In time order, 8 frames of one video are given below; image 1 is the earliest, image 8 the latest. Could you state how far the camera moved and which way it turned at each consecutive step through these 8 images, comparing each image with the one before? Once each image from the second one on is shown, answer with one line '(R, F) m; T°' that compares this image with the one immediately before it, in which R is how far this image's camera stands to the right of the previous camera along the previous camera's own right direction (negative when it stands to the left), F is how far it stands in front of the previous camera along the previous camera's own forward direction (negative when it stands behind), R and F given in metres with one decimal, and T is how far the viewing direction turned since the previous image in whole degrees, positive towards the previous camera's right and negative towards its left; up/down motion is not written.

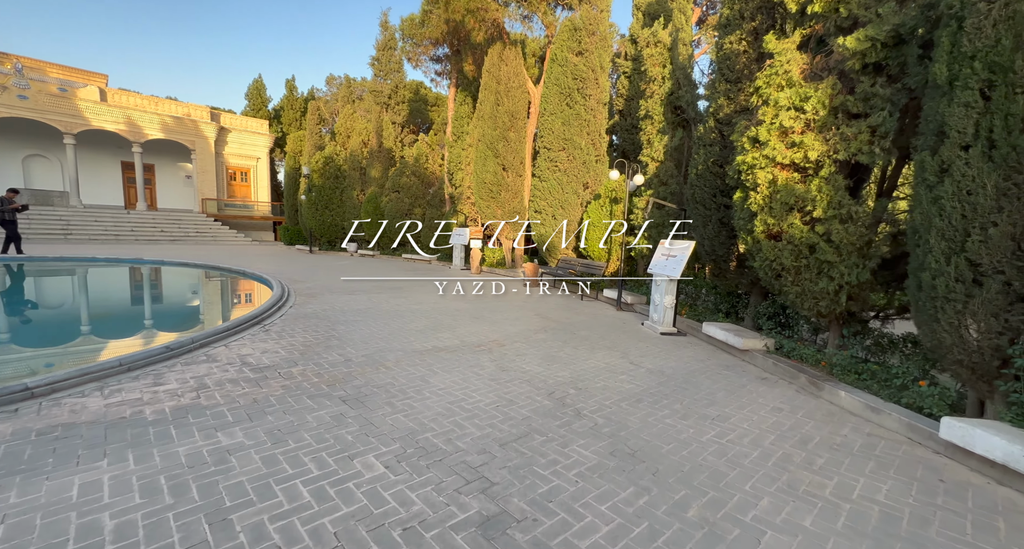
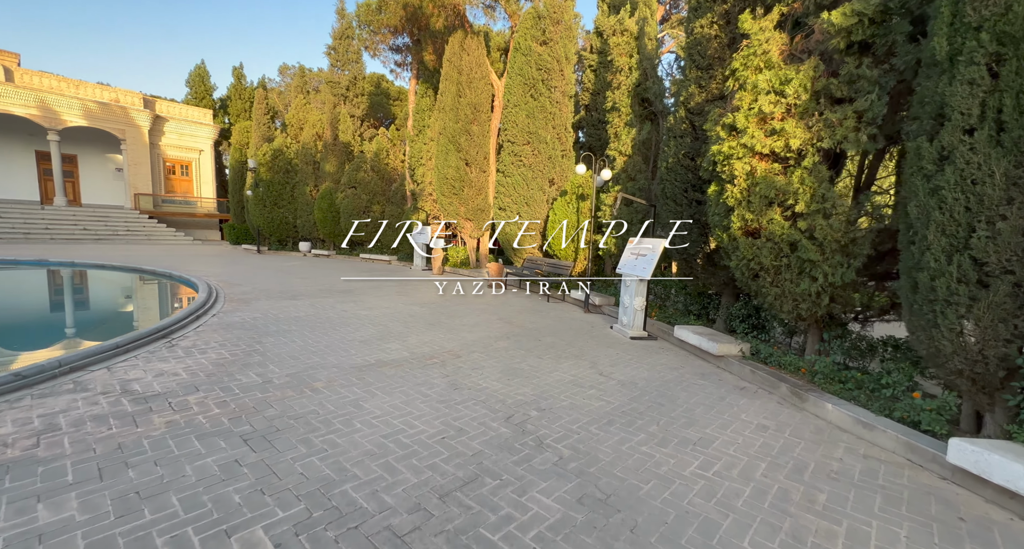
(+0.2, +0.6) m; +4°
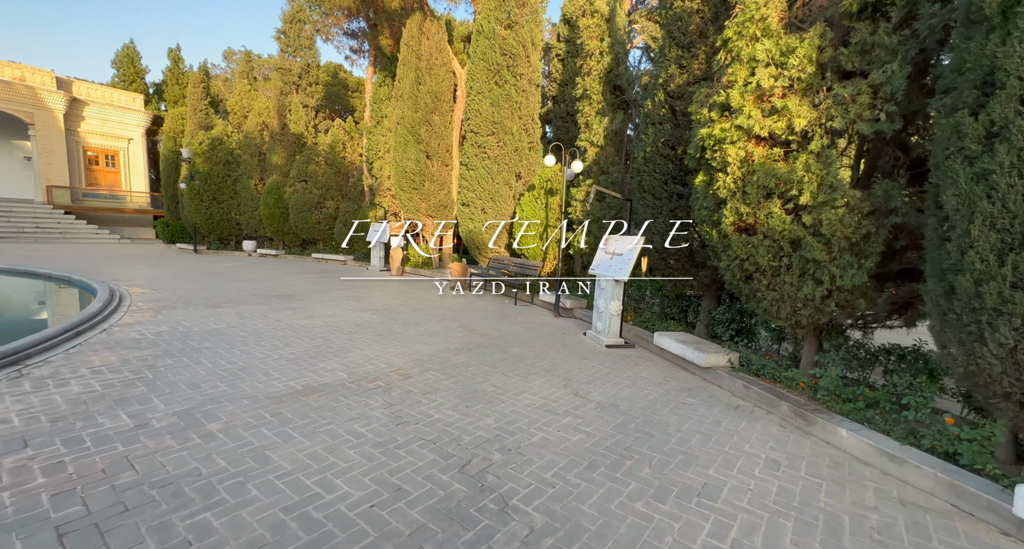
(+0.1, +0.8) m; +4°
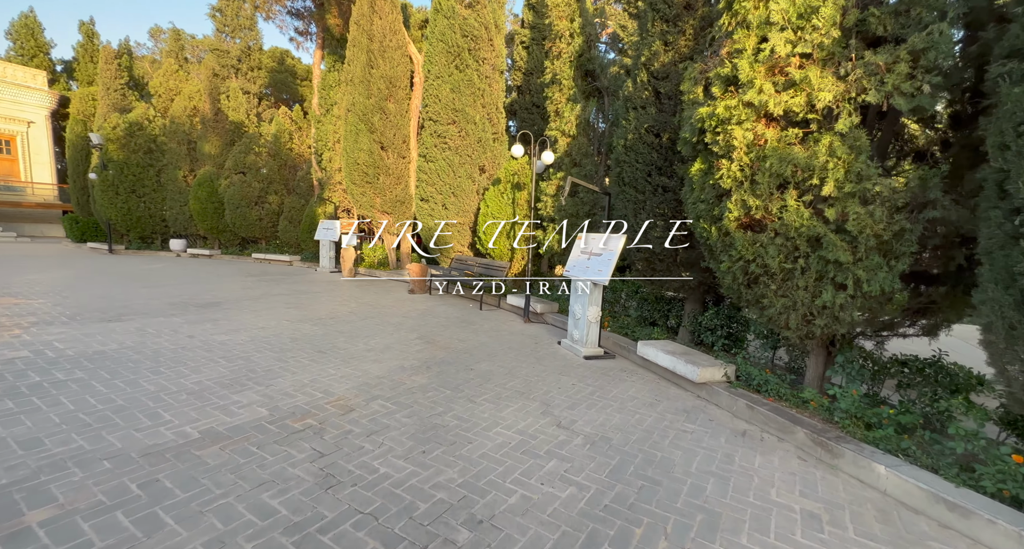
(0.0, +0.8) m; +5°
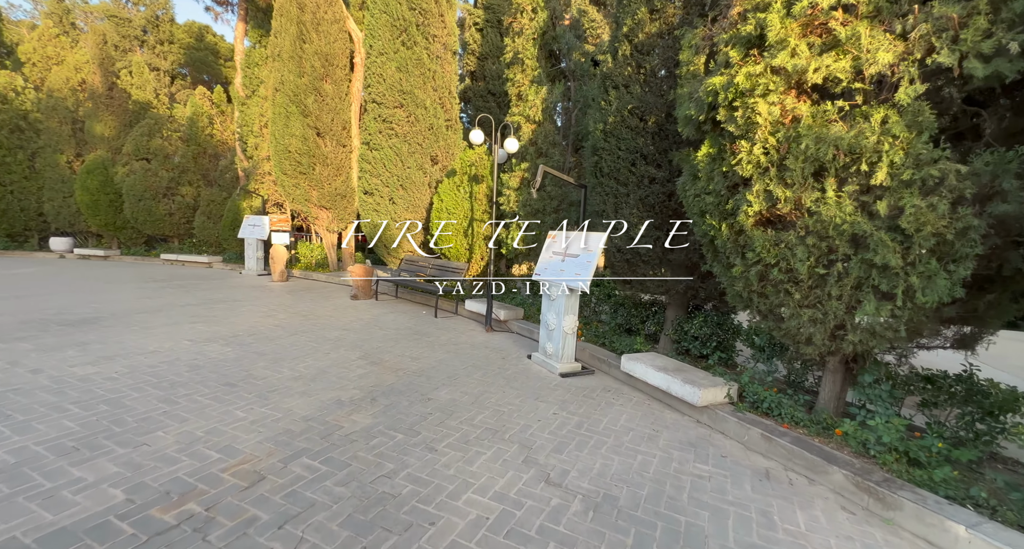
(-0.1, +0.9) m; +7°
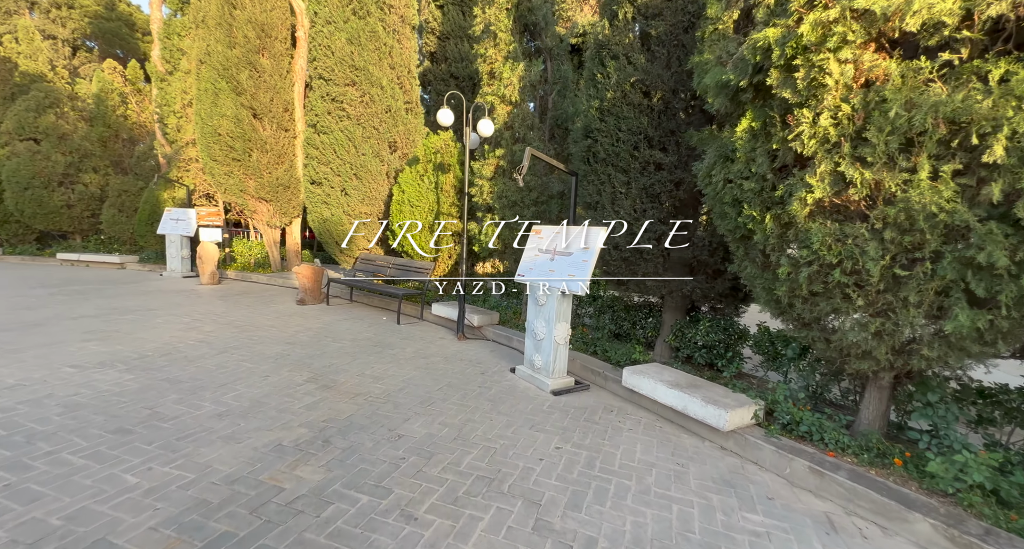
(-0.3, +0.8) m; +6°
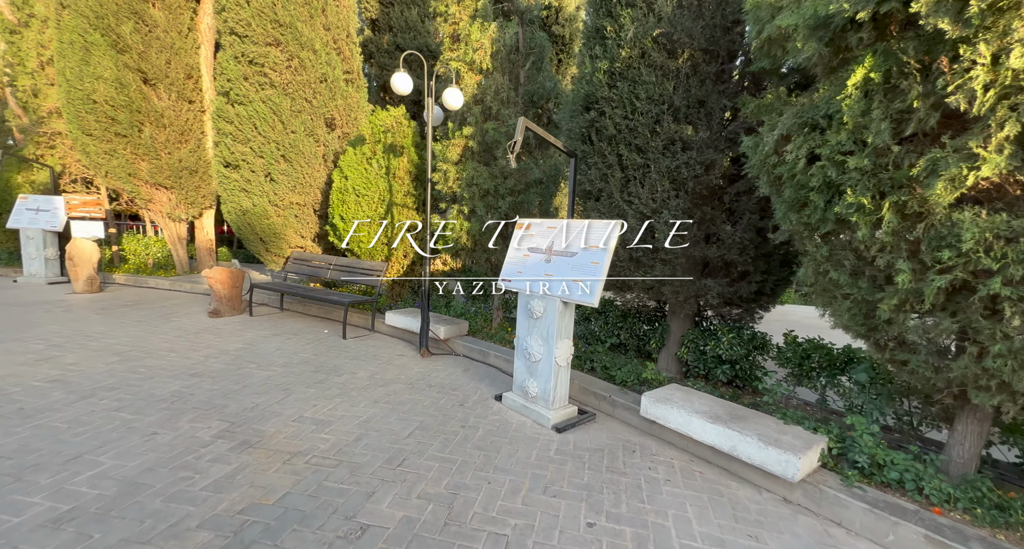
(-0.4, +1.0) m; +8°
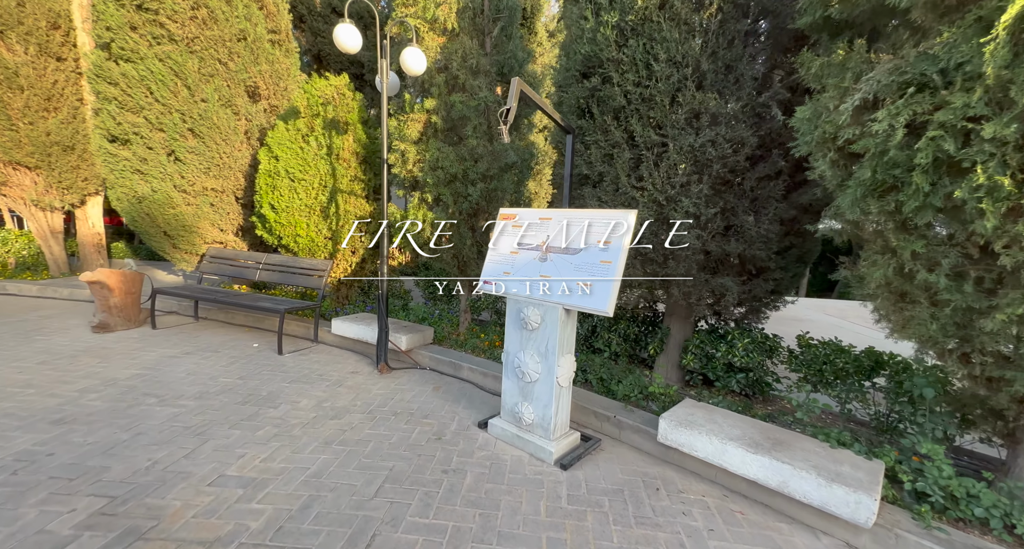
(-0.3, +0.7) m; +8°
